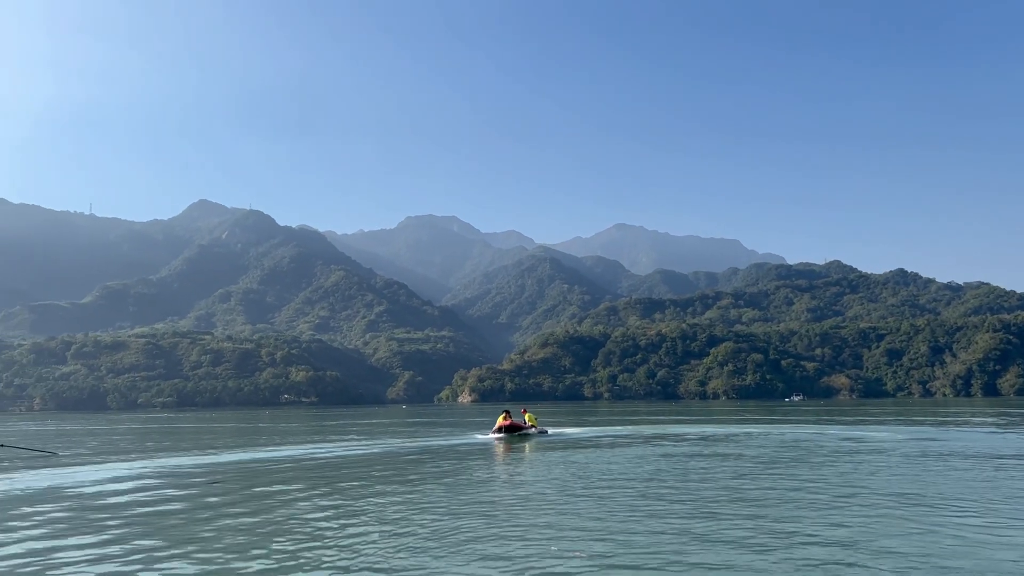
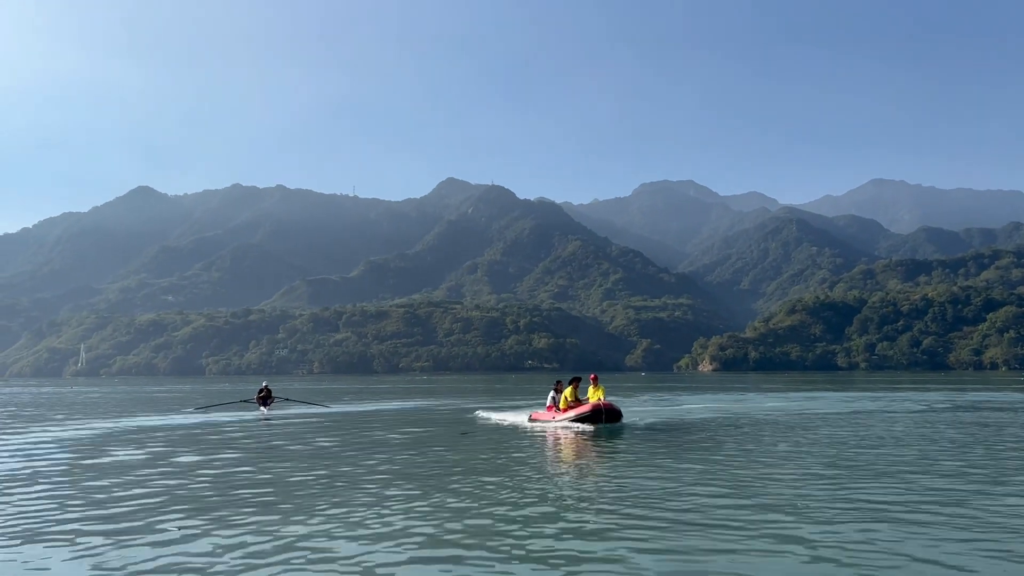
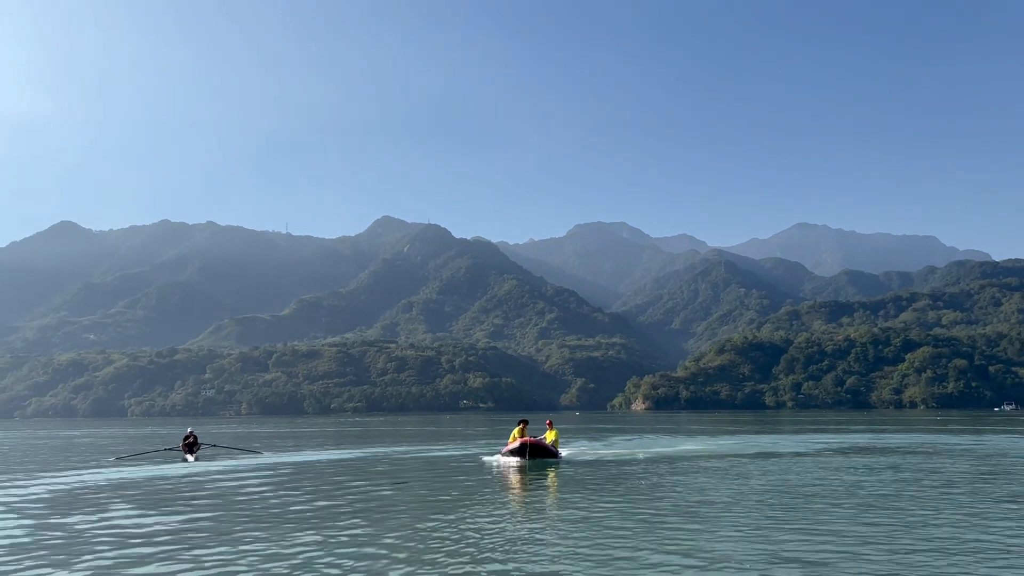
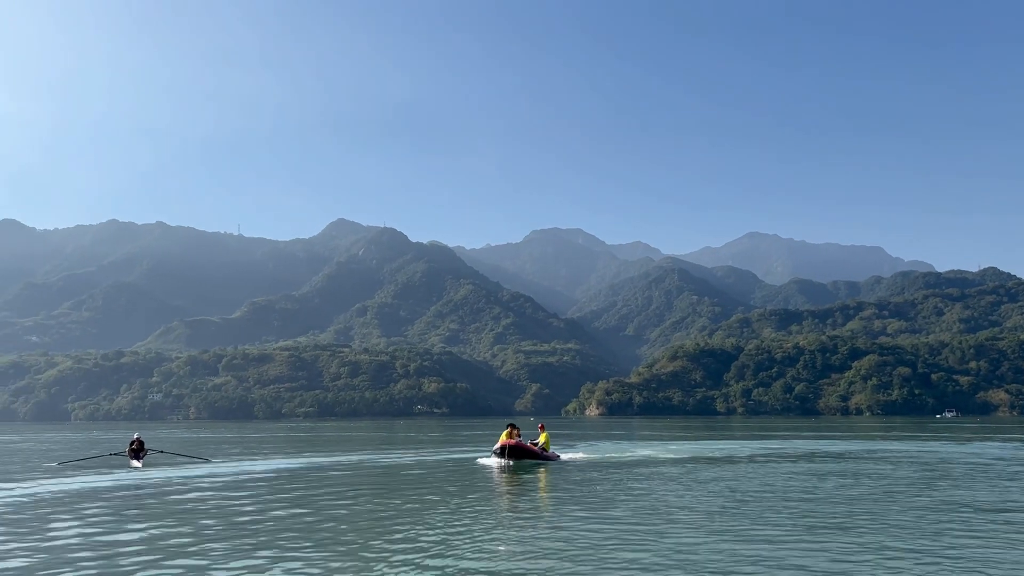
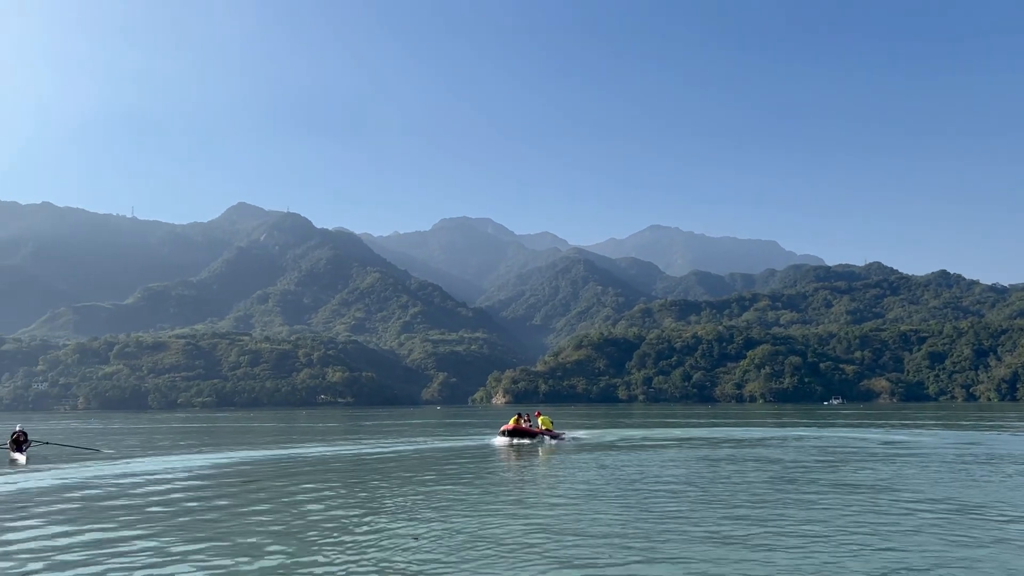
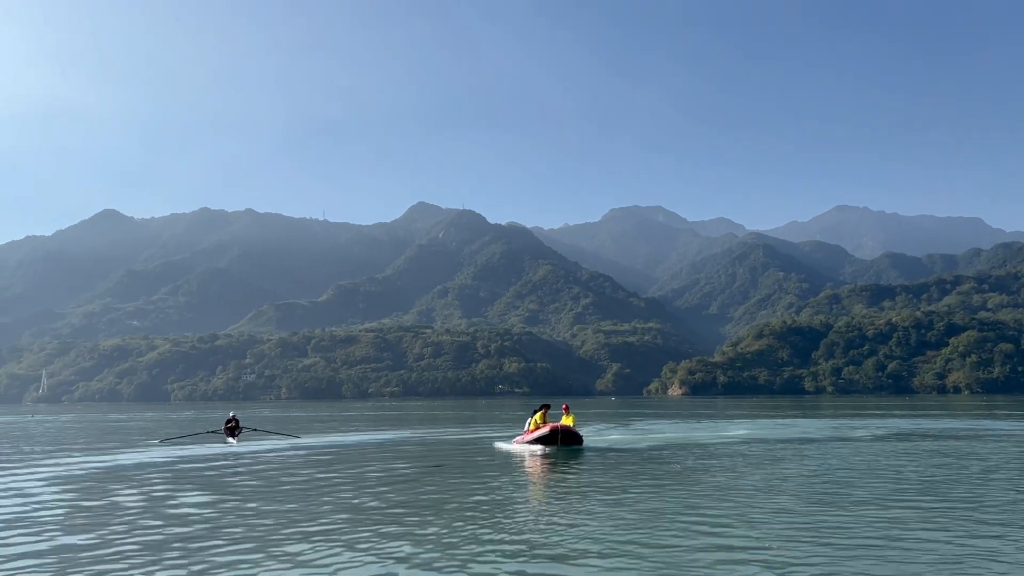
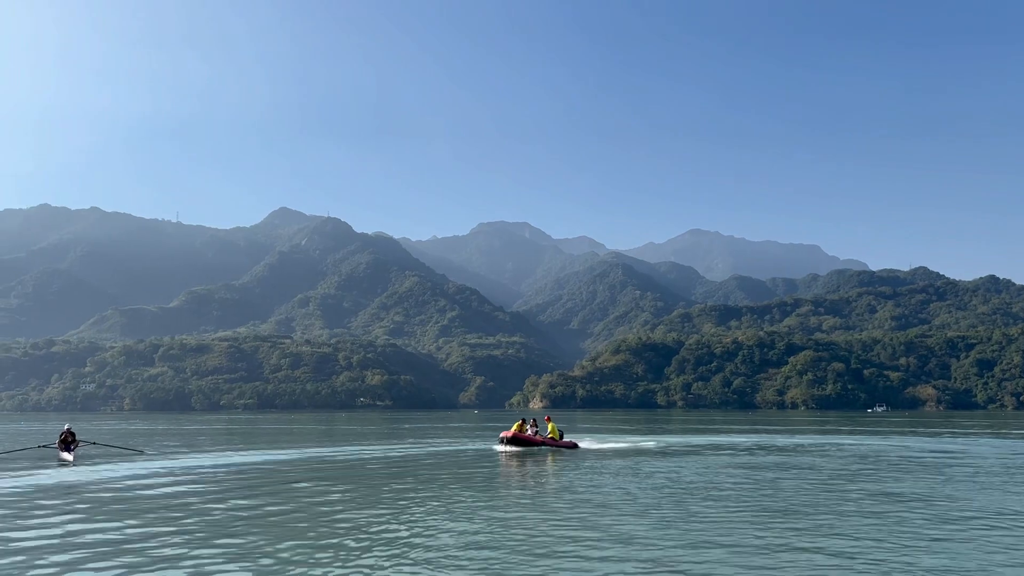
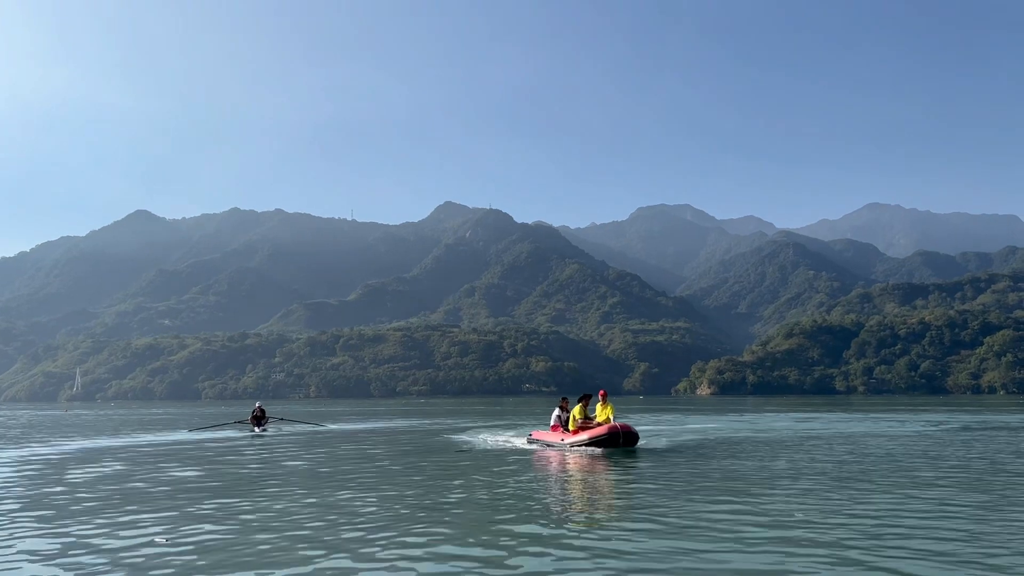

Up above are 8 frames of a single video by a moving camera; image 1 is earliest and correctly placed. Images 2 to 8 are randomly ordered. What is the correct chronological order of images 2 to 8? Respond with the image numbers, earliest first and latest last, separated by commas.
5, 7, 4, 3, 6, 2, 8
